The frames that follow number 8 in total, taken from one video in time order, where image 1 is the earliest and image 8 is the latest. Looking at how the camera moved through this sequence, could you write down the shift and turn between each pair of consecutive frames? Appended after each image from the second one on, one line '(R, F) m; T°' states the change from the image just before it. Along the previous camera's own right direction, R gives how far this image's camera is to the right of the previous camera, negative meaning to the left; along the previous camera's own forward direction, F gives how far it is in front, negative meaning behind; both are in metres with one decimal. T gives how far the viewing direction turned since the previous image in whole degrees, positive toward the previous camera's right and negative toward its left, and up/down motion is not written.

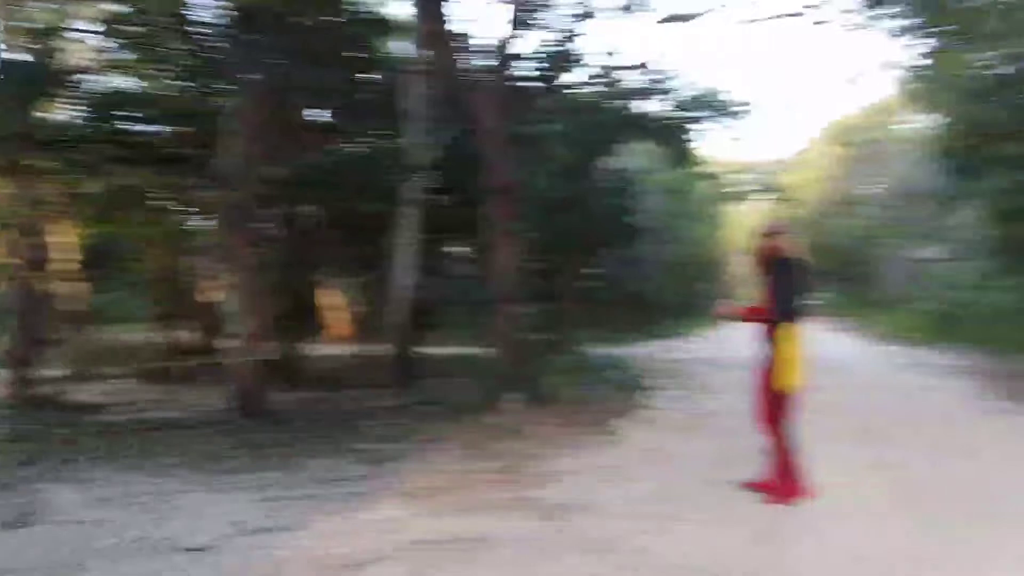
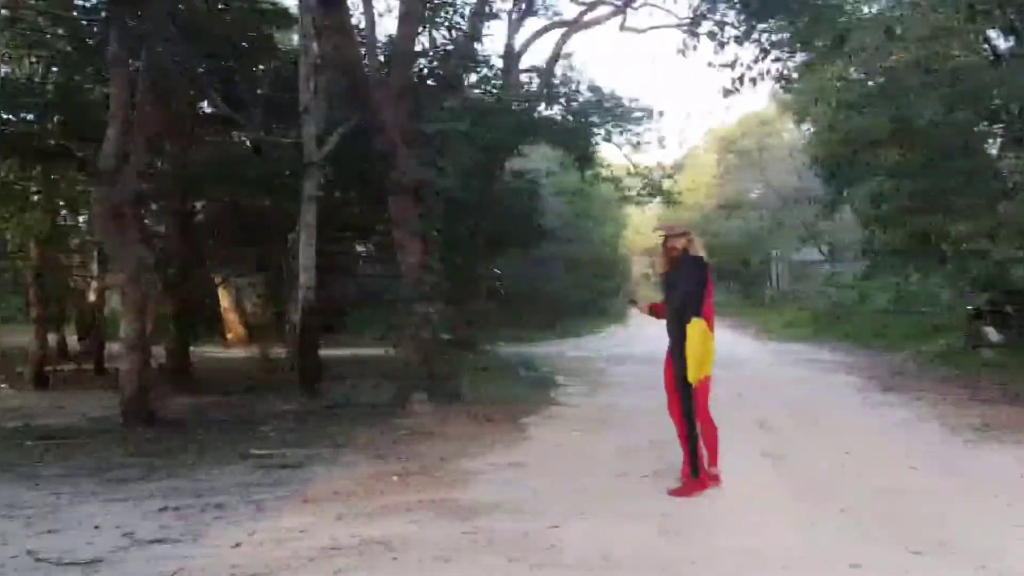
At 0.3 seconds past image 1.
(0.0, 0.0) m; +7°
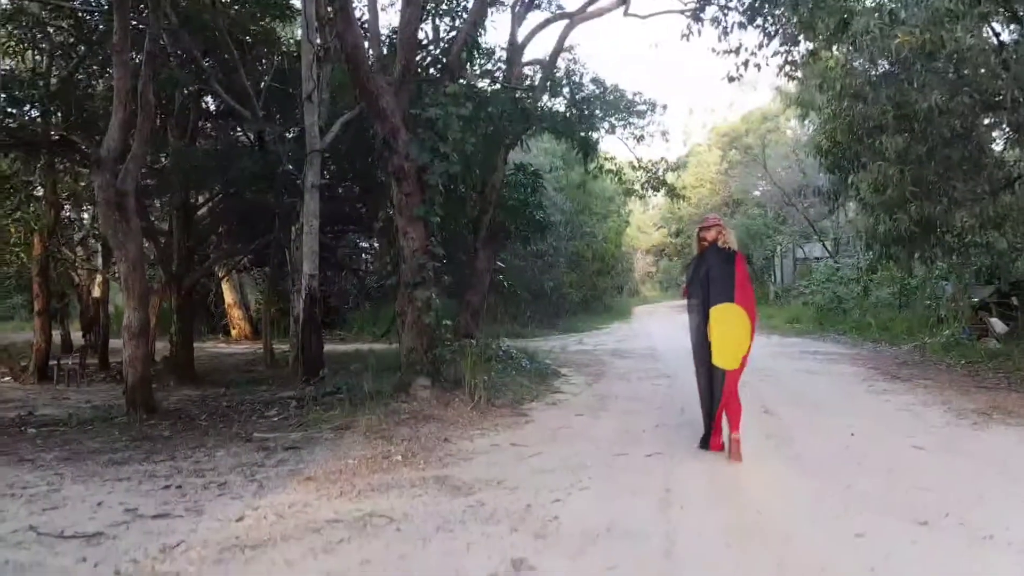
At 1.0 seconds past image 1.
(0.0, 0.0) m; 0°
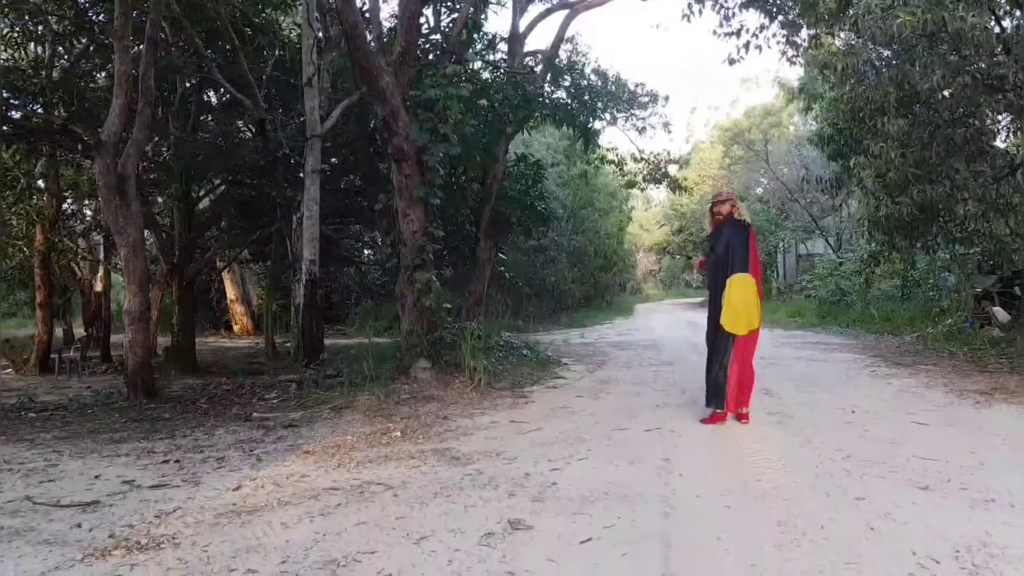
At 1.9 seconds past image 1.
(0.0, 0.0) m; 0°
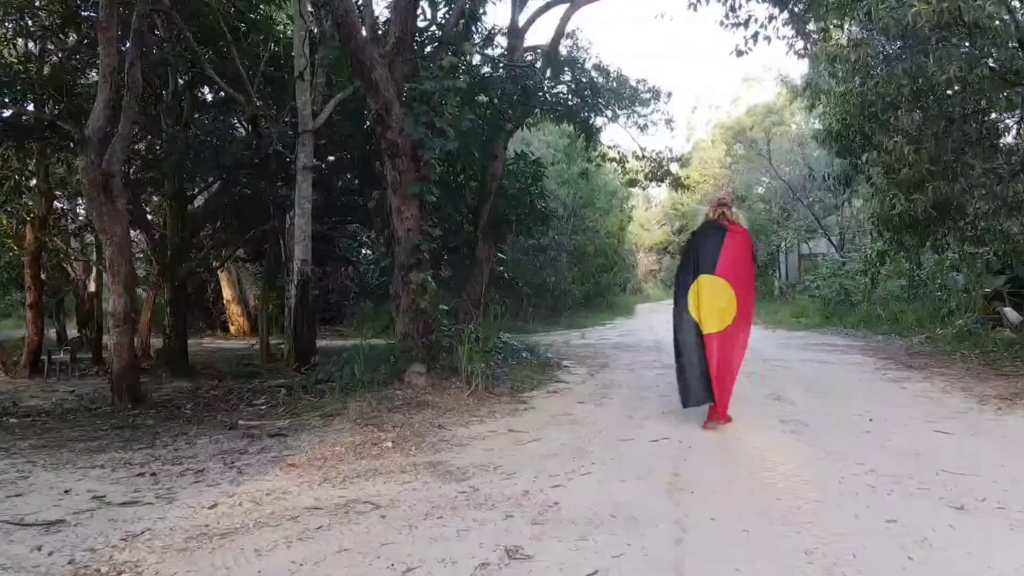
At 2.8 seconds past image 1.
(0.0, +0.4) m; 0°
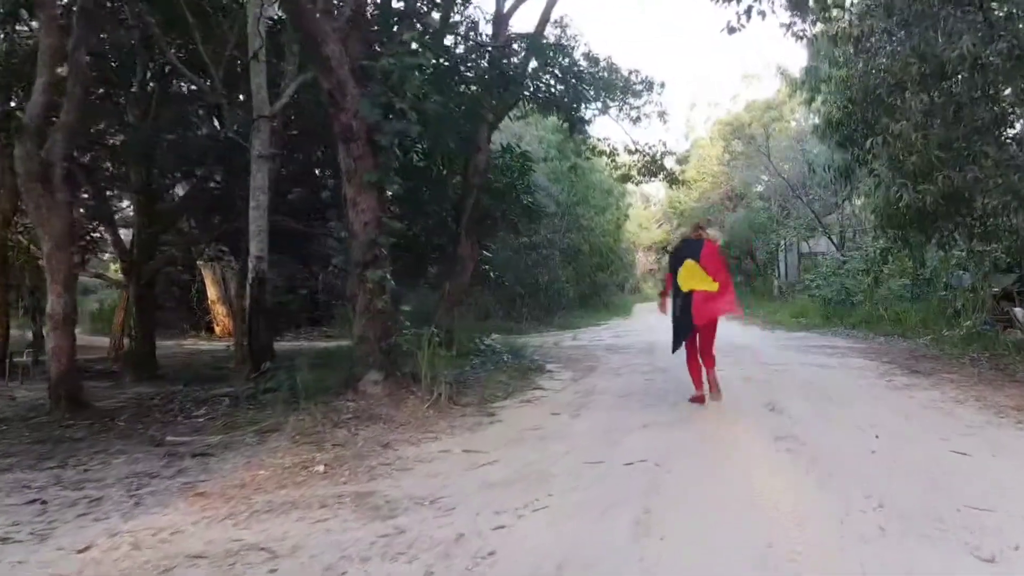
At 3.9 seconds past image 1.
(+0.3, +0.8) m; 0°
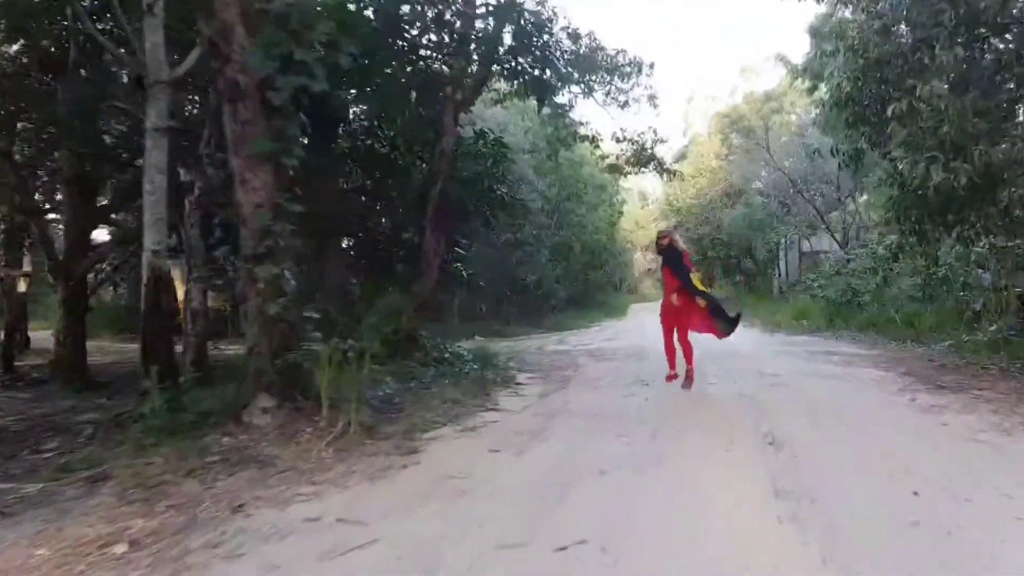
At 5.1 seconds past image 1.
(+0.5, +1.6) m; 0°
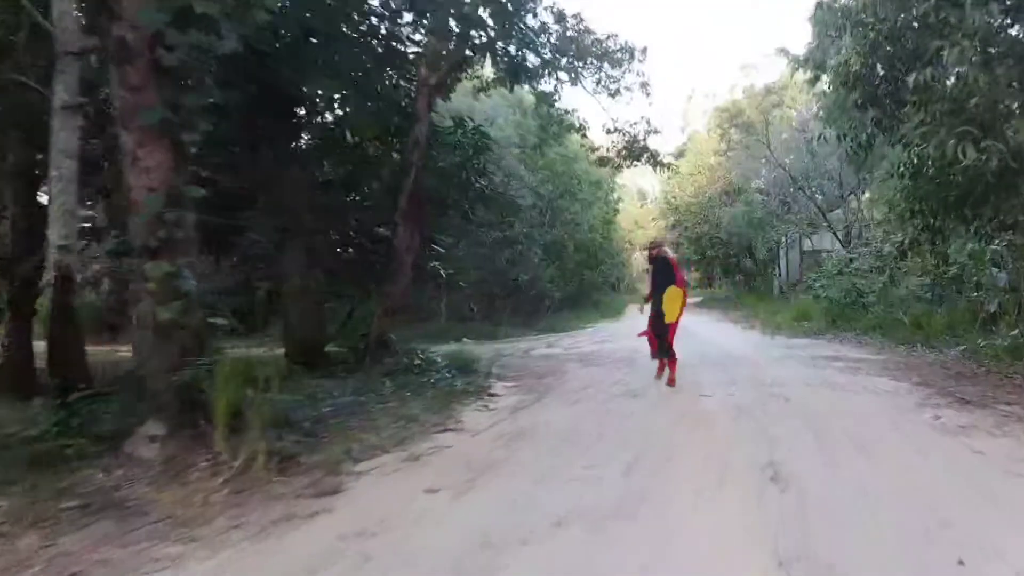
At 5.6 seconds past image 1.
(+0.3, +1.0) m; 0°
